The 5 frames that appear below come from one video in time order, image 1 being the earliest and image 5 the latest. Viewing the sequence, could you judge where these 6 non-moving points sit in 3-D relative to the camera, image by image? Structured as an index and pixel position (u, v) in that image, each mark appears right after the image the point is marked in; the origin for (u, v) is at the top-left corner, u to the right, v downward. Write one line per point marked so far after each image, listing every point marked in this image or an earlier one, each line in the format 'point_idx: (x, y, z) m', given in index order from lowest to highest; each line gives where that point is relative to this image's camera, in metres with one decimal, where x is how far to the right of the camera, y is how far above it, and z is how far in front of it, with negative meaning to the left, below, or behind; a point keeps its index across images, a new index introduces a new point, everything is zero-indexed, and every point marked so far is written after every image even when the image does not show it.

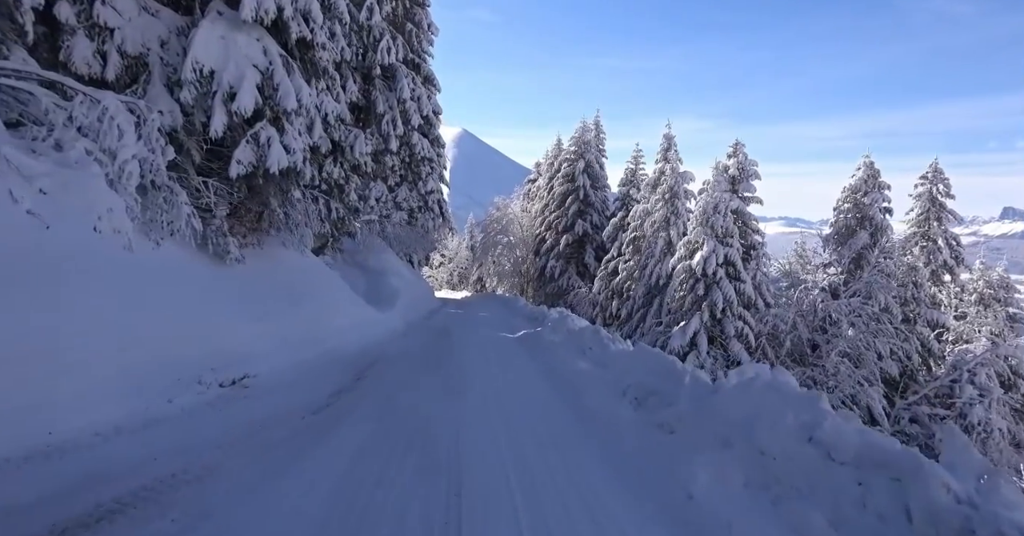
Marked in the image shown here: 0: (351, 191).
0: (-4.8, +2.3, +19.8) m
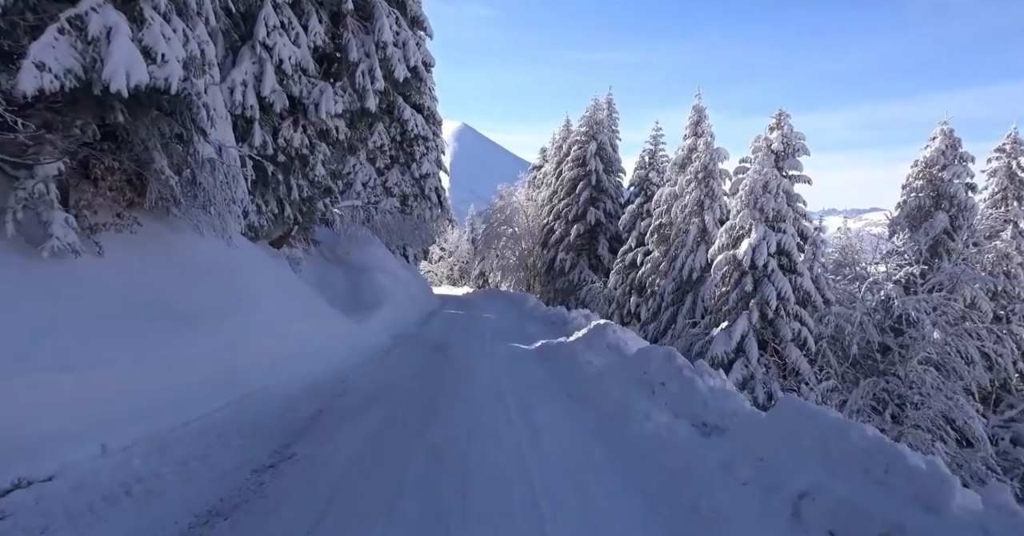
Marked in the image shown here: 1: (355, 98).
0: (-4.4, +2.4, +15.4) m
1: (-3.7, +4.0, +15.5) m
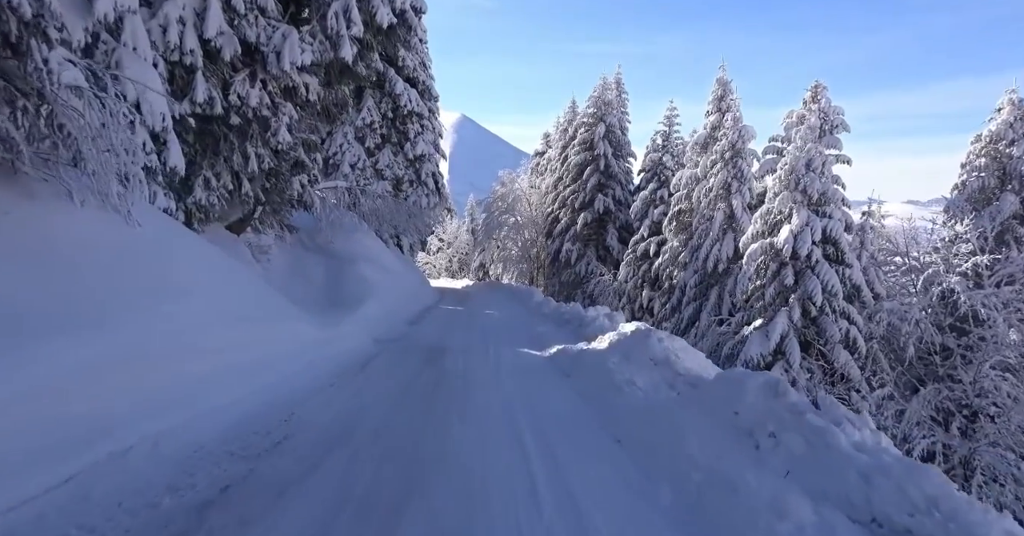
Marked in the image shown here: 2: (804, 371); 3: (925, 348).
0: (-4.3, +2.6, +12.4) m
1: (-3.5, +4.2, +12.6) m
2: (+8.4, -3.0, +19.2) m
3: (+12.2, -2.4, +19.8) m
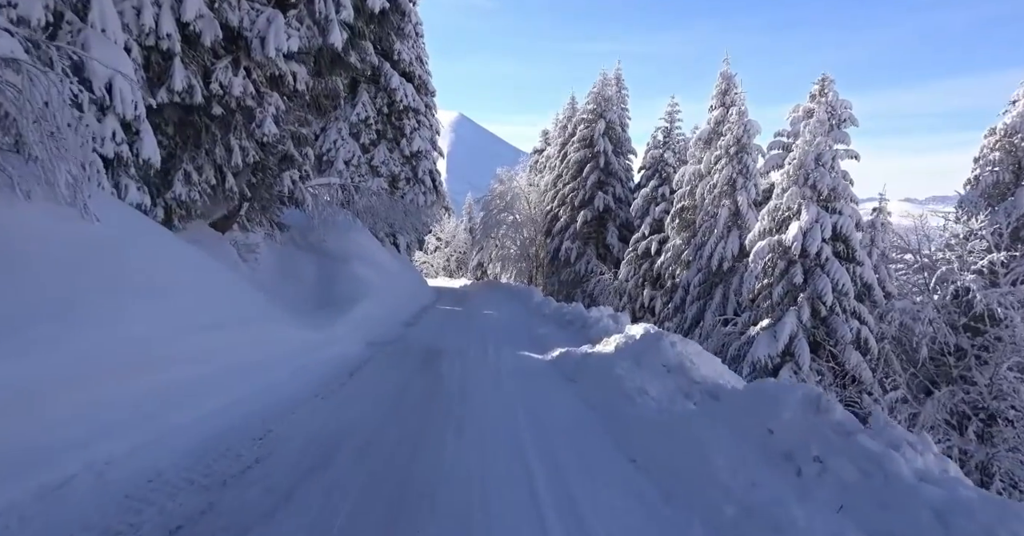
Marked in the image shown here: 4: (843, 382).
0: (-4.3, +2.6, +11.7) m
1: (-3.5, +4.2, +11.9) m
2: (+8.4, -2.9, +18.5) m
3: (+12.2, -2.3, +19.2) m
4: (+9.3, -3.2, +18.9) m
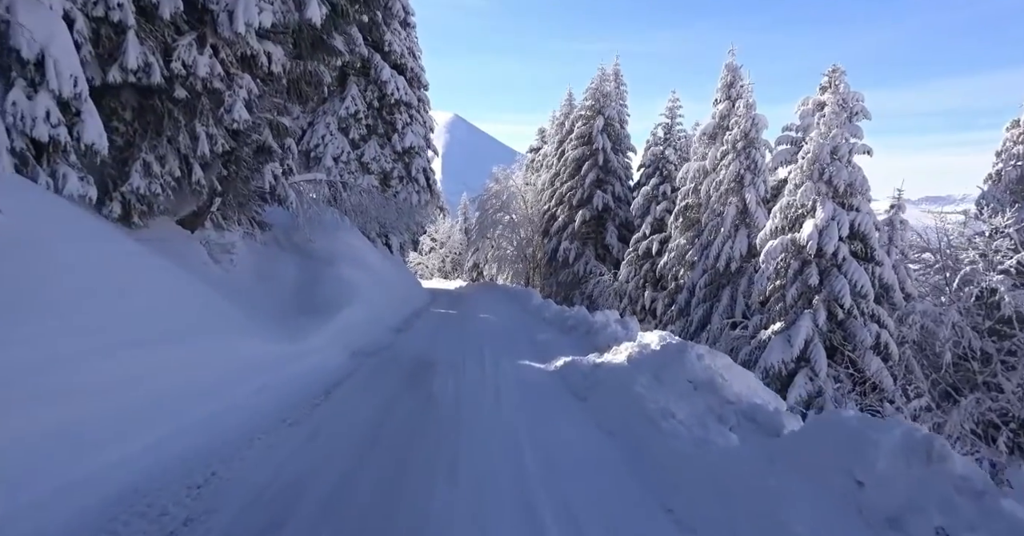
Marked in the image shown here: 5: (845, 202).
0: (-4.3, +2.6, +10.5) m
1: (-3.5, +4.1, +10.7) m
2: (+8.3, -2.9, +17.4) m
3: (+12.2, -2.3, +18.1) m
4: (+9.3, -3.2, +17.7) m
5: (+9.1, +1.8, +18.3) m
